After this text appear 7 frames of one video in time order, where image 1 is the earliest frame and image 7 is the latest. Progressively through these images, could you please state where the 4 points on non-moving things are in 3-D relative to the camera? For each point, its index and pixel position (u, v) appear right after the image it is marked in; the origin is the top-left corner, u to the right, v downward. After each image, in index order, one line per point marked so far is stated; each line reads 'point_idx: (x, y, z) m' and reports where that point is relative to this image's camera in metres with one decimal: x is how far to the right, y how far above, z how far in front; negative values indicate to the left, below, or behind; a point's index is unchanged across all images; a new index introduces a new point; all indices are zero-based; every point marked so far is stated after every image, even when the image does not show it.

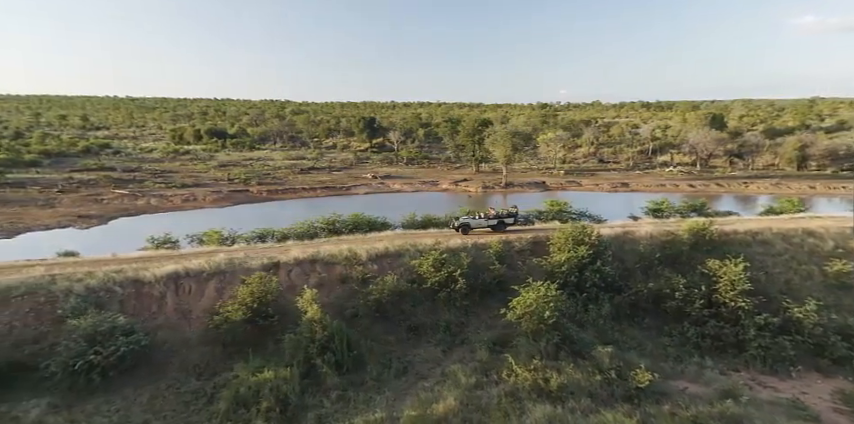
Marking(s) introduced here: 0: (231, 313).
0: (-4.7, -2.4, +9.9) m
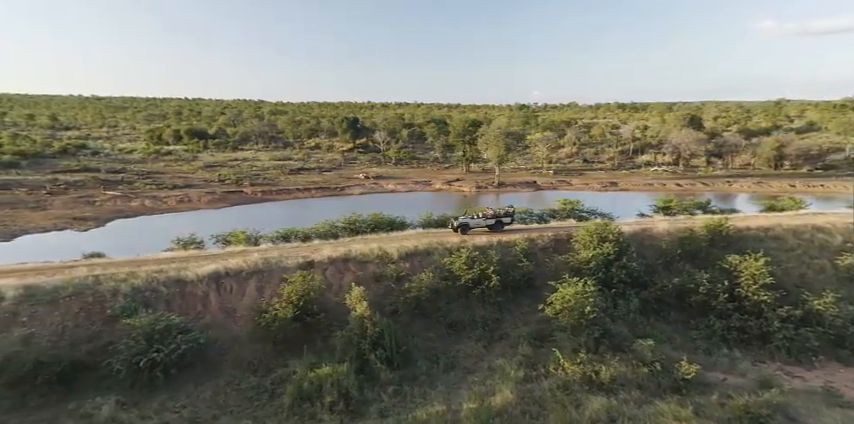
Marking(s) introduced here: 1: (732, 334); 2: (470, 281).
0: (-3.6, -2.4, +10.0) m
1: (+10.3, -4.1, +14.3) m
2: (+1.3, -2.1, +13.0) m
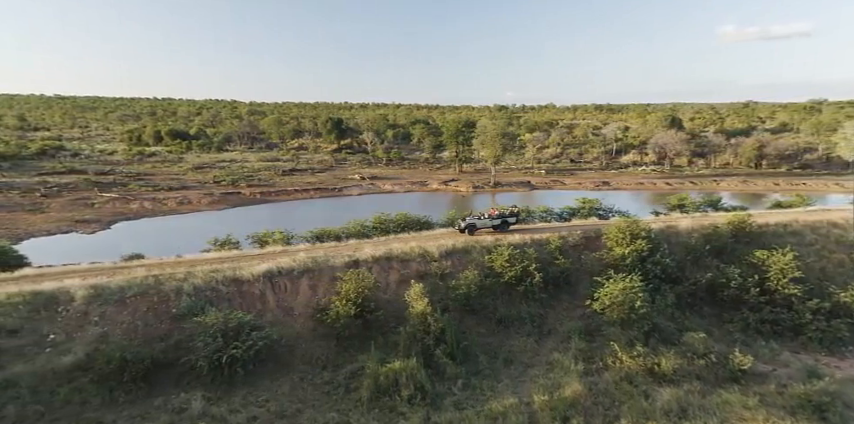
0: (-2.1, -2.3, +10.2) m
1: (+11.8, -3.9, +14.6) m
2: (+2.7, -2.1, +13.2) m
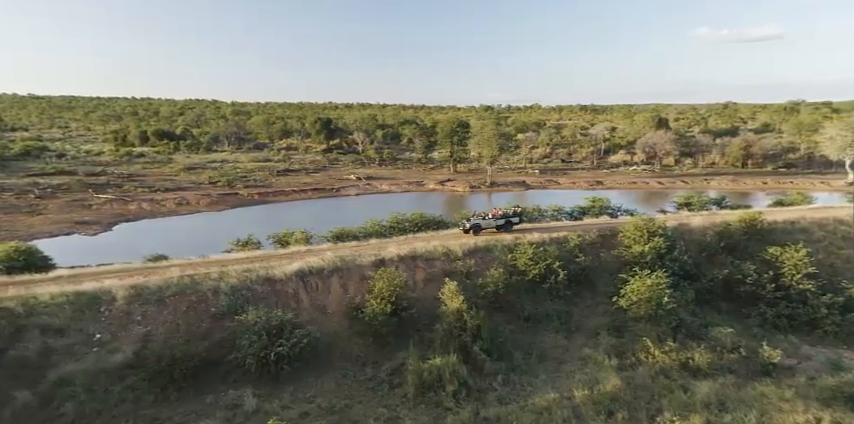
0: (-1.2, -2.3, +10.3) m
1: (+12.6, -3.8, +14.9) m
2: (+3.5, -2.0, +13.4) m
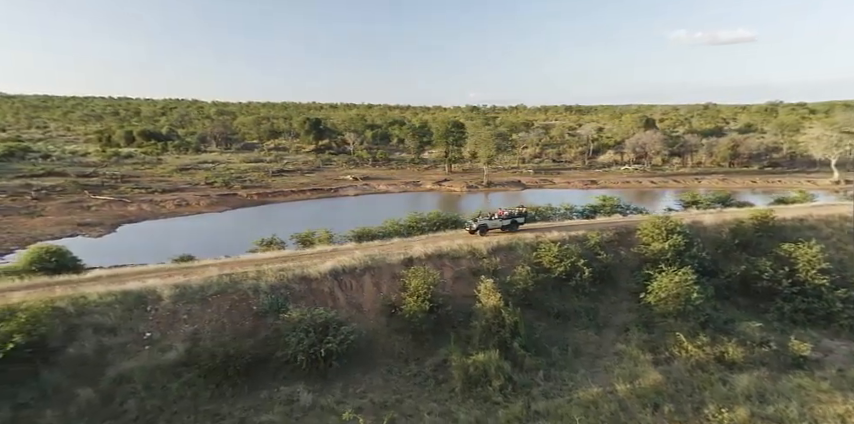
0: (-0.3, -2.3, +10.5) m
1: (+13.5, -3.8, +15.2) m
2: (+4.4, -2.0, +13.6) m
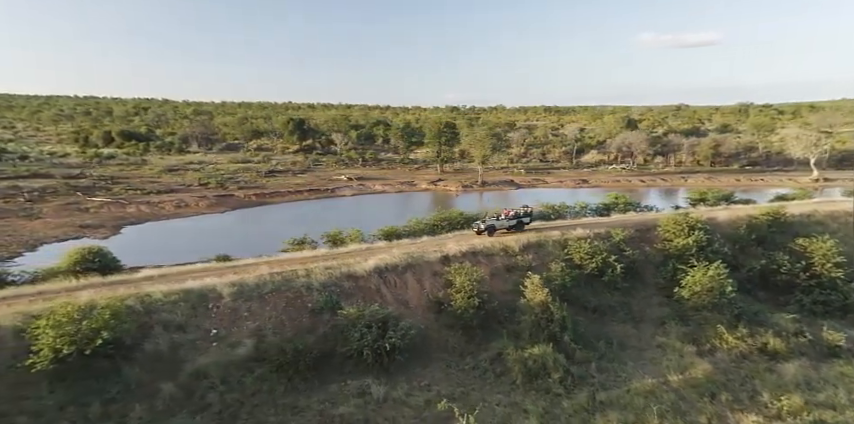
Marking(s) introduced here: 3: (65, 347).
0: (+1.0, -2.2, +10.7) m
1: (+14.7, -3.6, +15.6) m
2: (+5.7, -1.9, +13.9) m
3: (-5.9, -2.2, +6.8) m
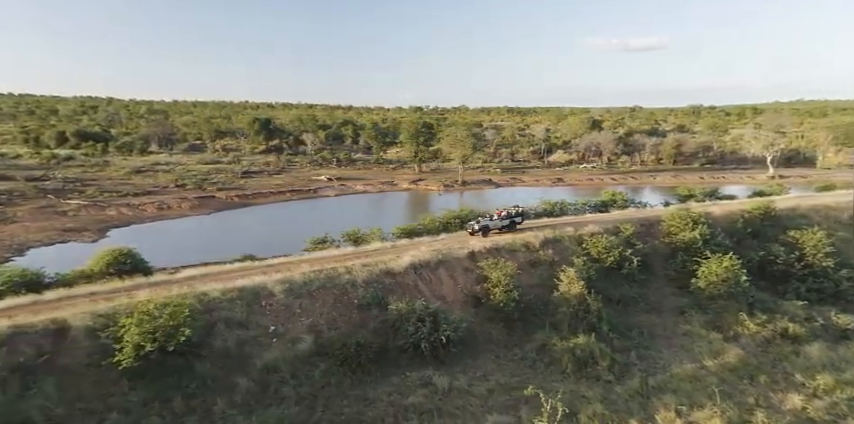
0: (+2.0, -2.2, +11.1) m
1: (+15.6, -3.4, +16.6) m
2: (+6.6, -1.8, +14.5) m
3: (-4.7, -2.2, +6.9) m
